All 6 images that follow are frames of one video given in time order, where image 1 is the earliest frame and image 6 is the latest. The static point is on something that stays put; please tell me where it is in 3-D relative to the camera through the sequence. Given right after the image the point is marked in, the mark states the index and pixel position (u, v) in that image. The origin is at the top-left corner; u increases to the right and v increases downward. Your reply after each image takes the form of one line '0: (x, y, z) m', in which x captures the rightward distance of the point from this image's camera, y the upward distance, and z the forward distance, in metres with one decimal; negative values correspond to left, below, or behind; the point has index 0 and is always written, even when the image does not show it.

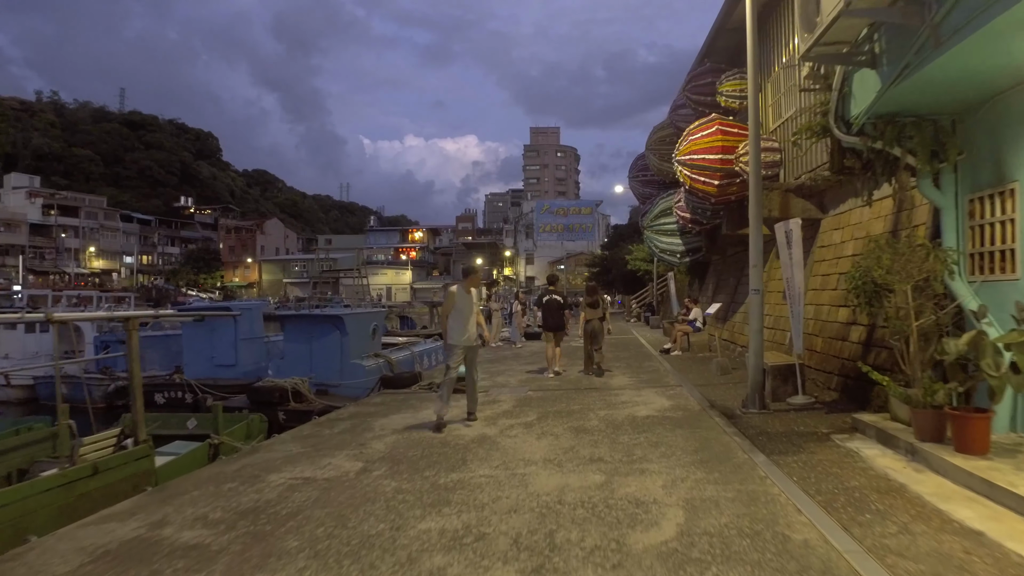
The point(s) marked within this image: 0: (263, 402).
0: (-4.5, -2.0, +11.8) m
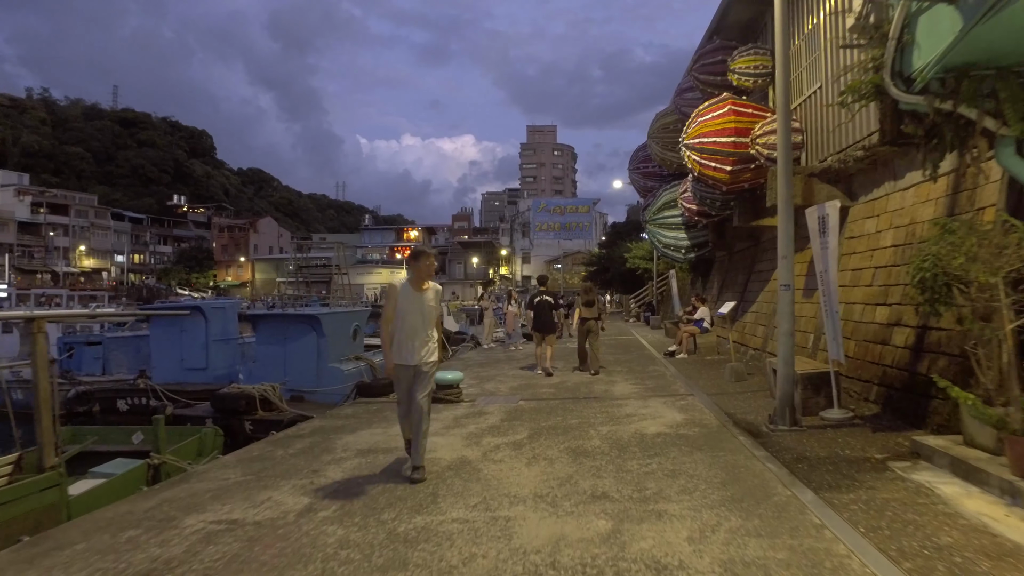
0: (-4.6, -2.0, +10.6) m
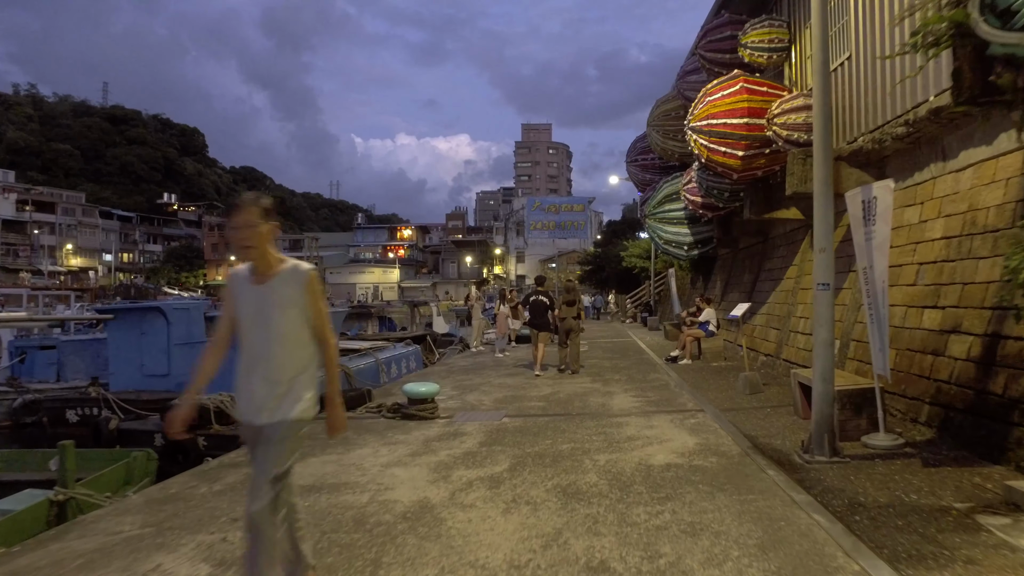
0: (-4.8, -2.0, +9.5) m
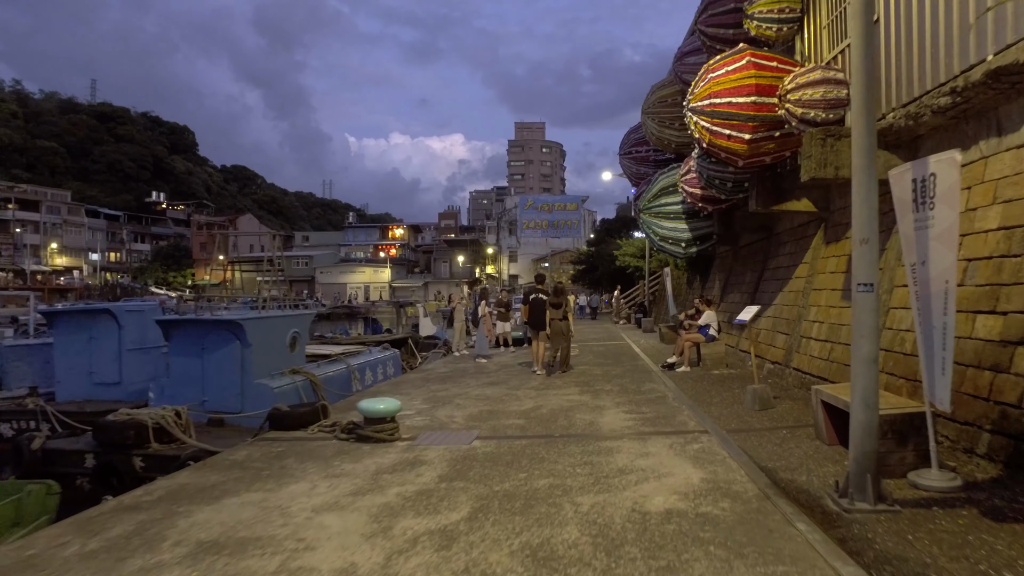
0: (-5.1, -2.0, +8.3) m
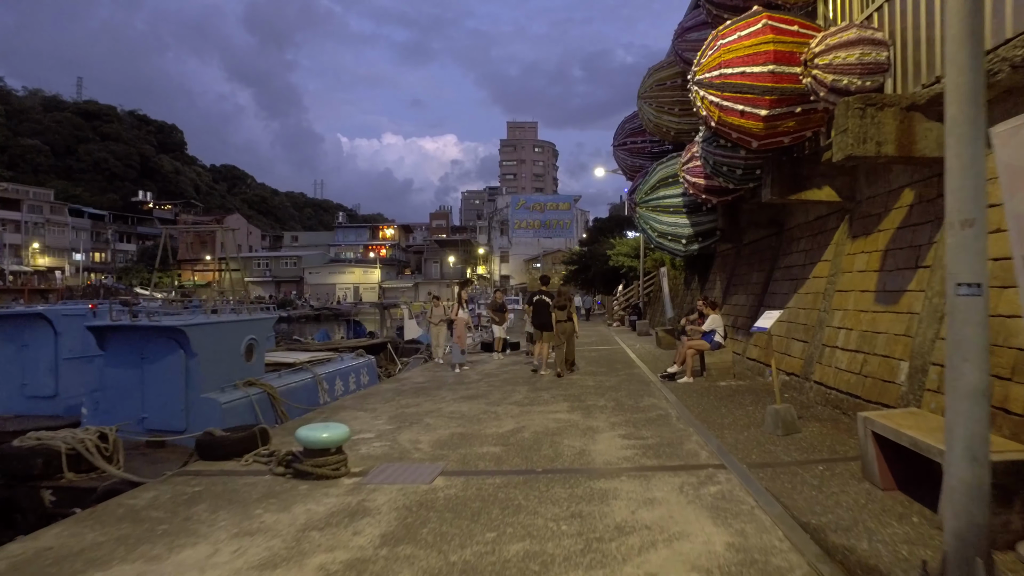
0: (-5.4, -2.0, +7.1) m
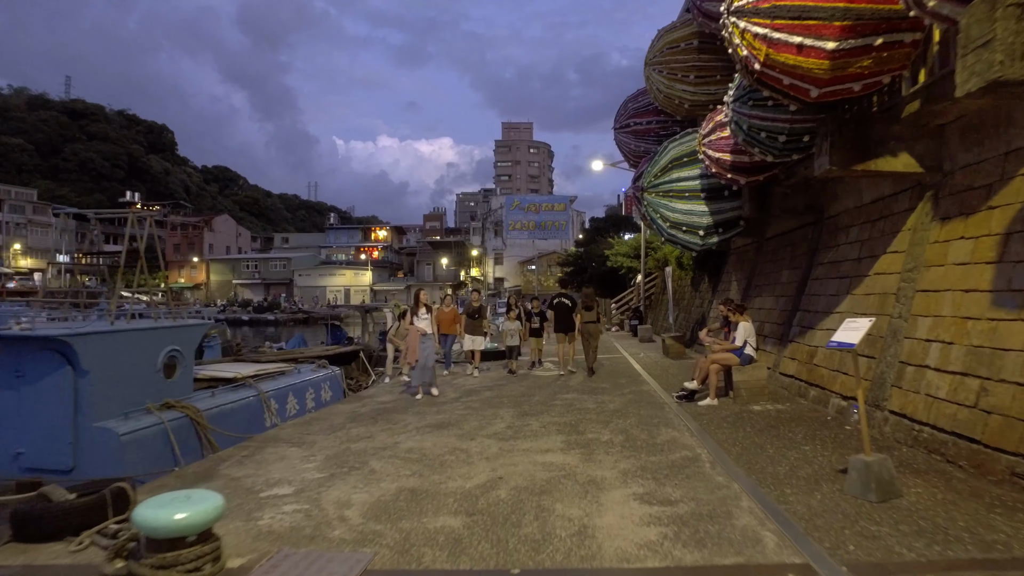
0: (-5.6, -2.0, +5.1) m
